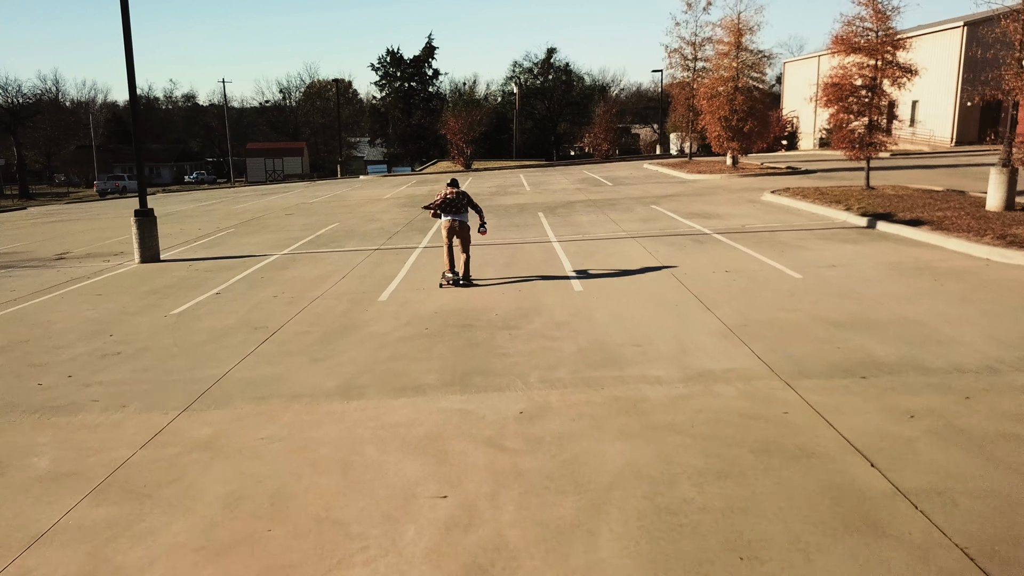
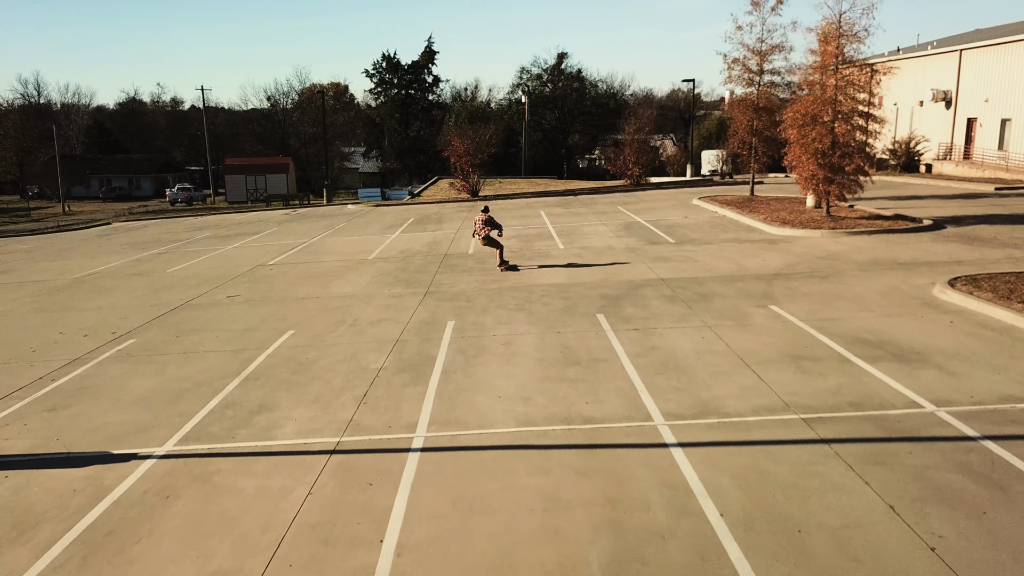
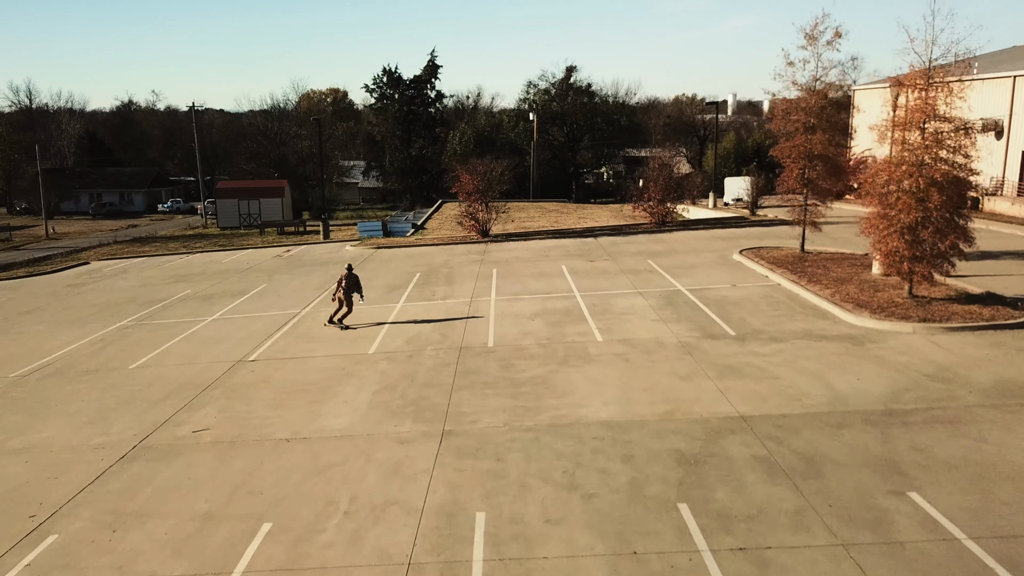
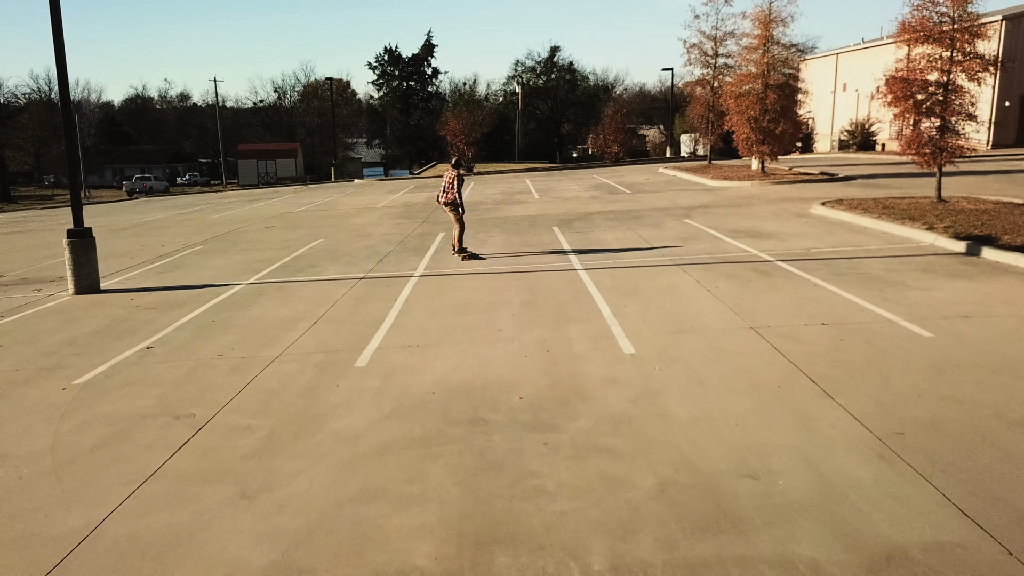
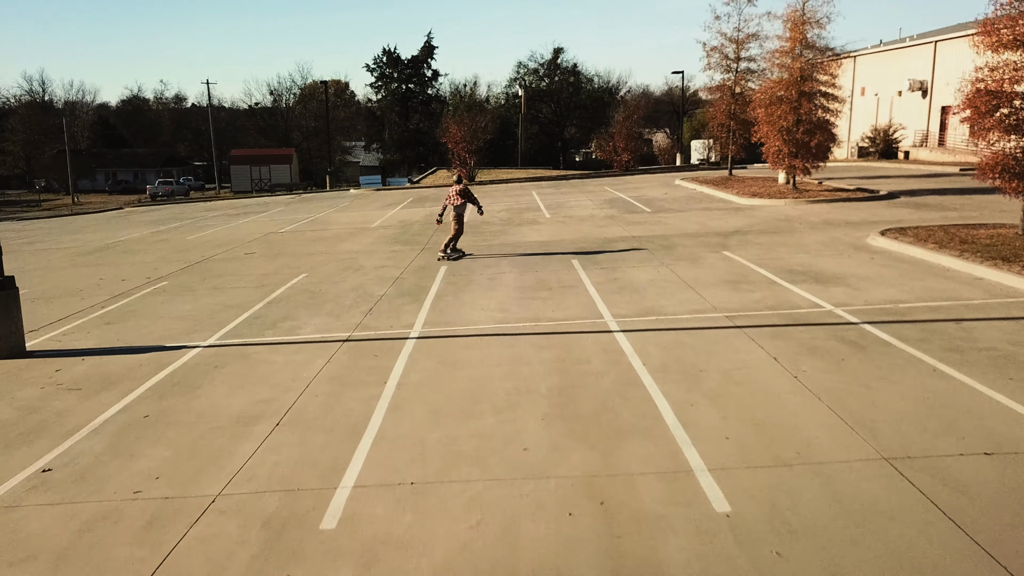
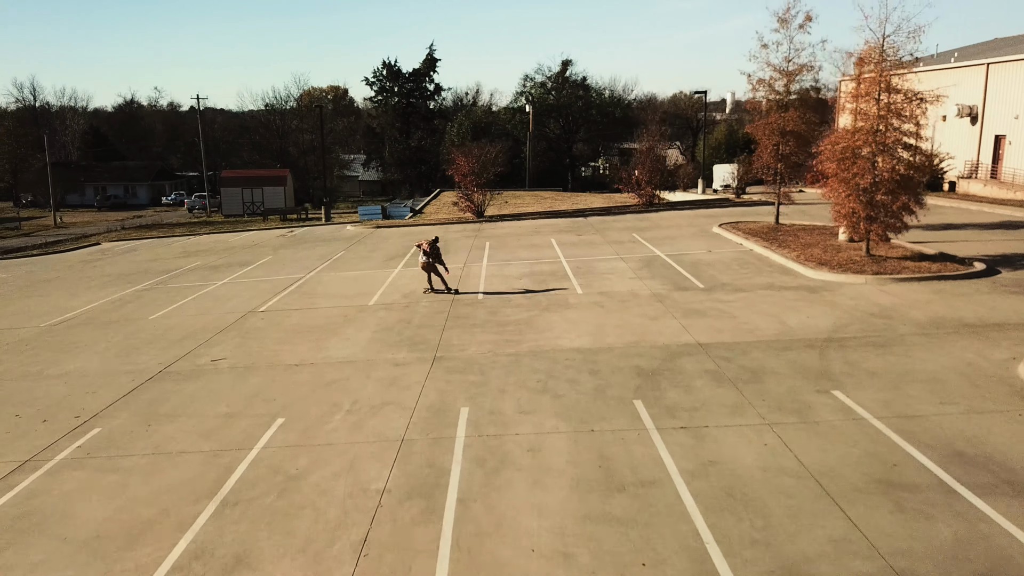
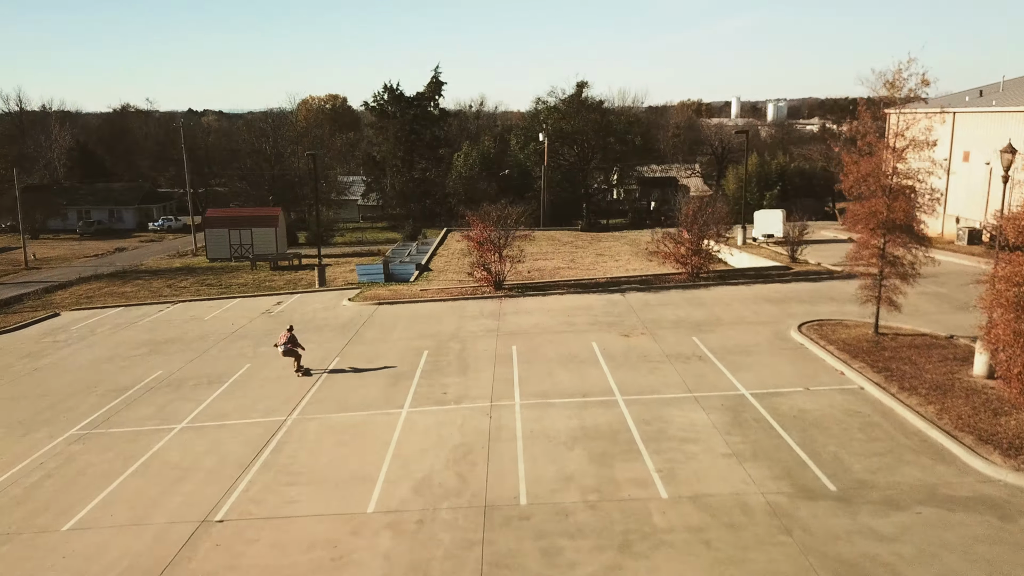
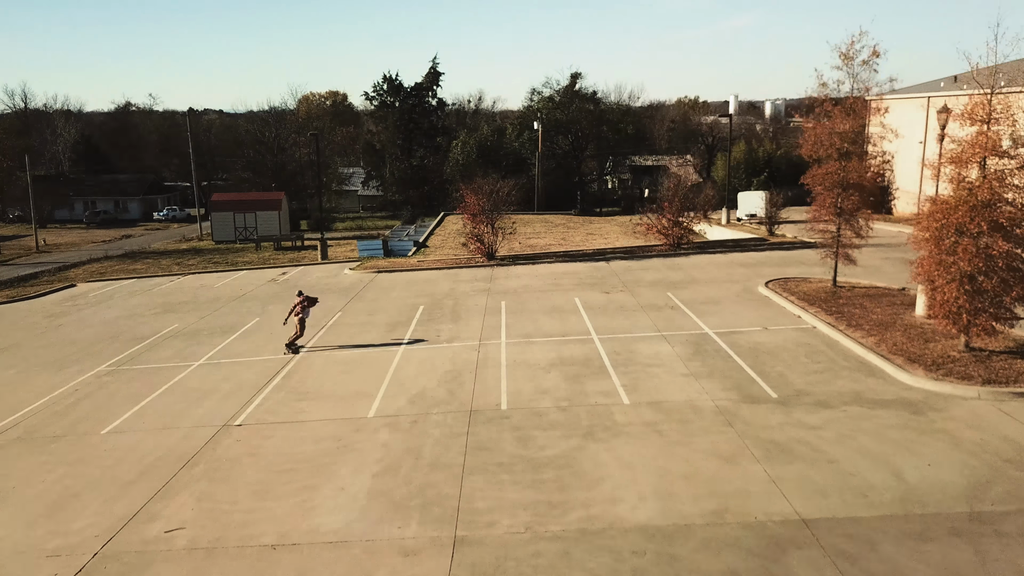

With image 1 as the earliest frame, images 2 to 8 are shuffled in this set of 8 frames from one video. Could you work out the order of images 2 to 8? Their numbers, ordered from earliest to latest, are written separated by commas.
4, 5, 2, 6, 3, 8, 7
